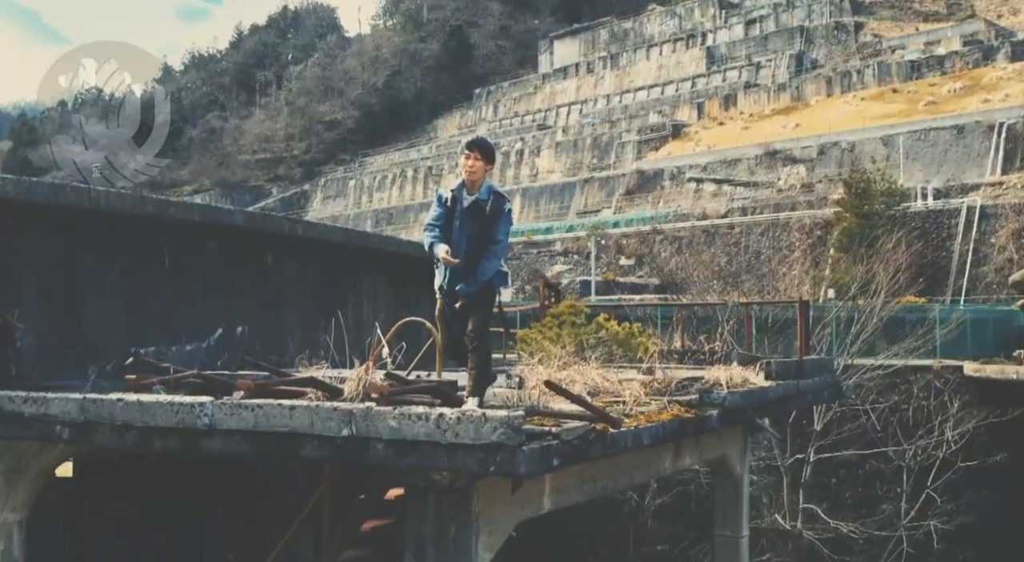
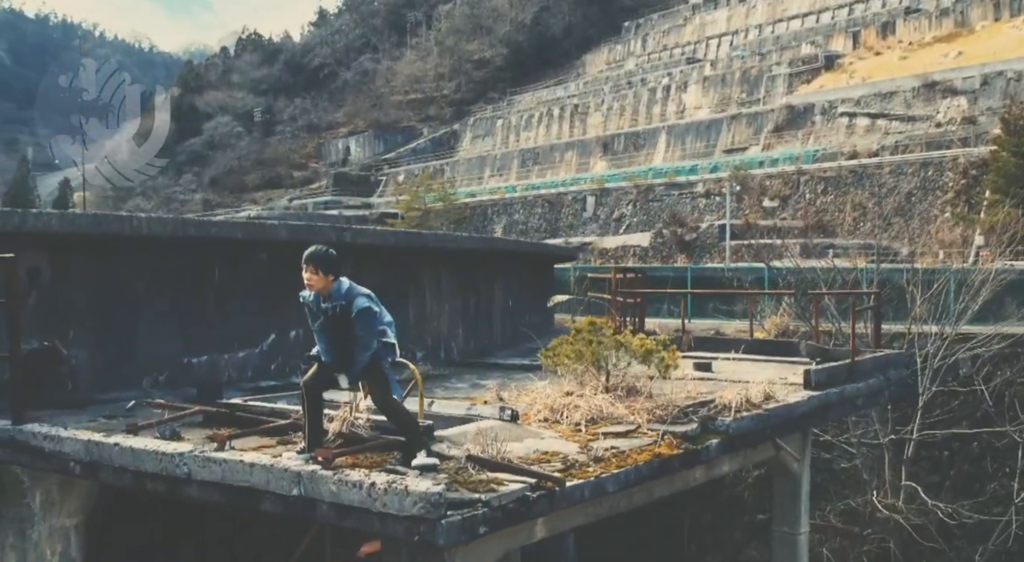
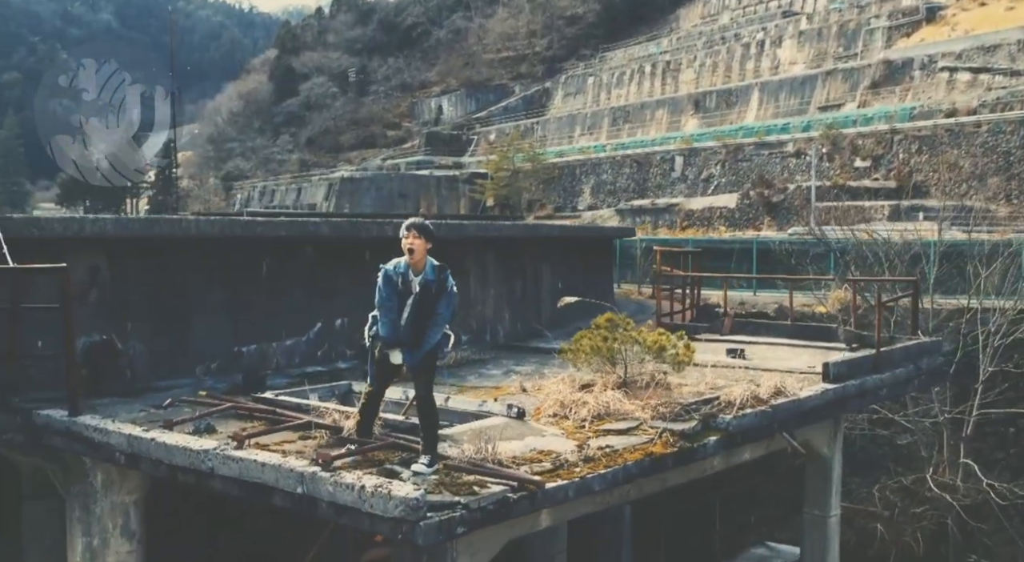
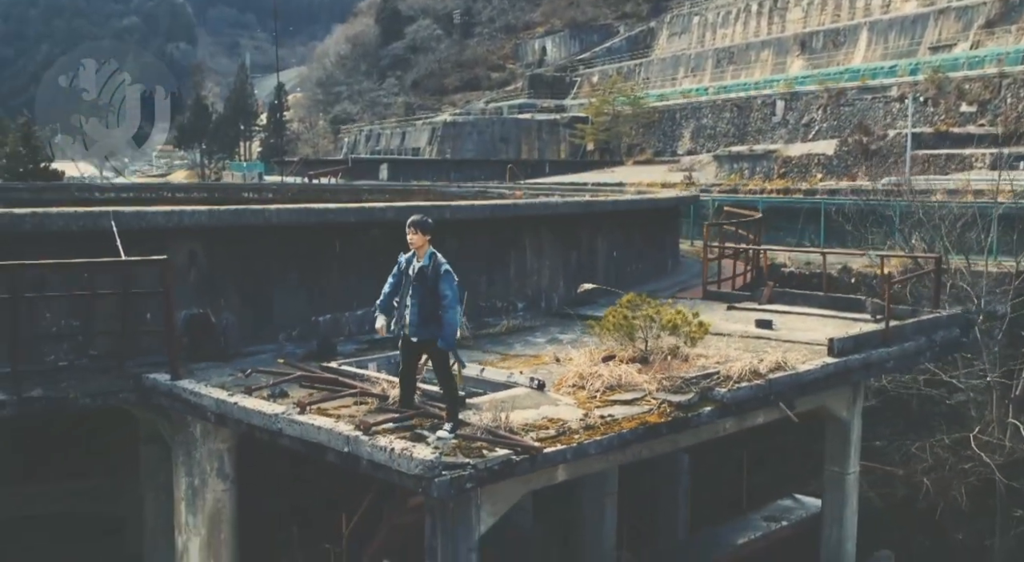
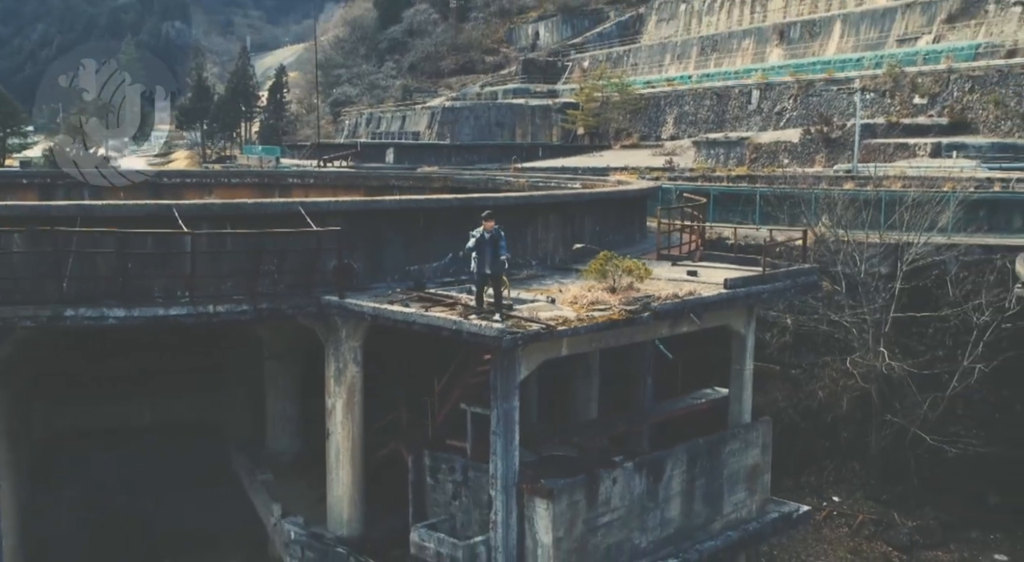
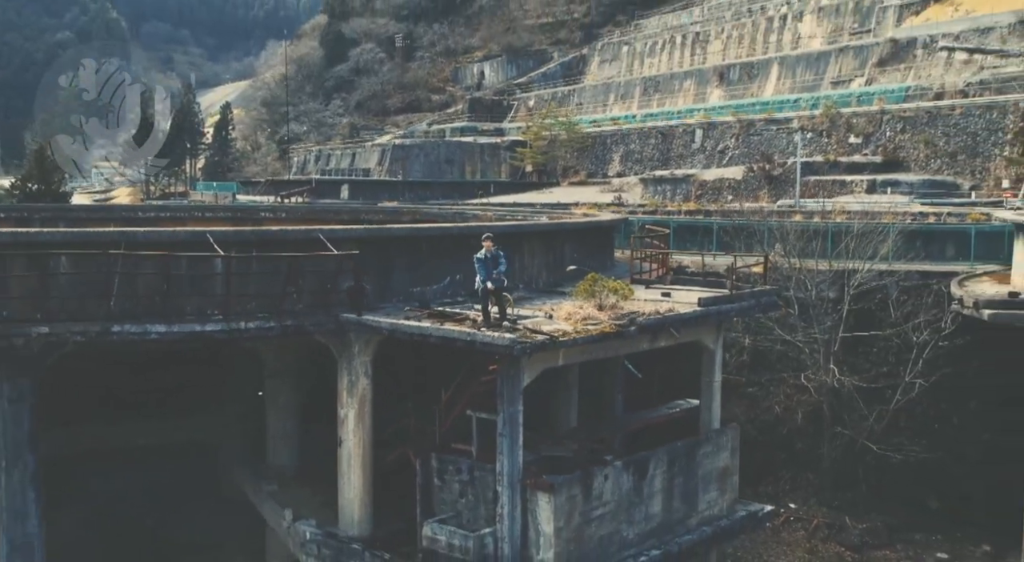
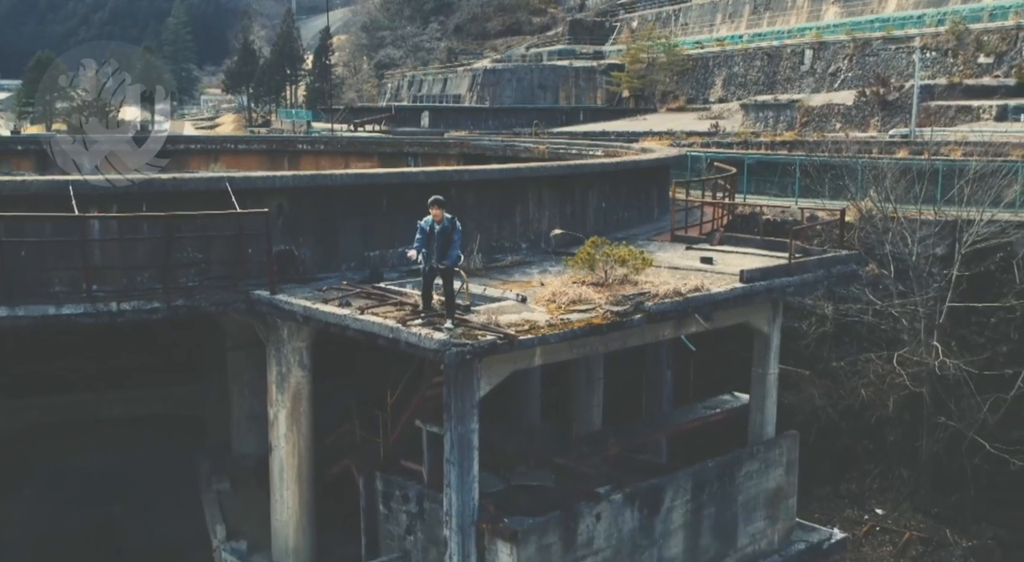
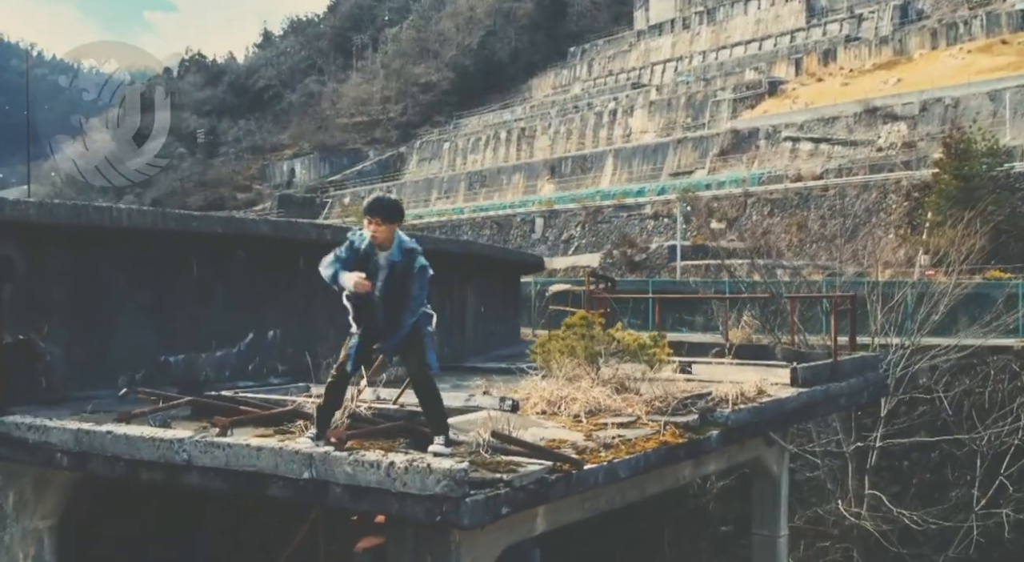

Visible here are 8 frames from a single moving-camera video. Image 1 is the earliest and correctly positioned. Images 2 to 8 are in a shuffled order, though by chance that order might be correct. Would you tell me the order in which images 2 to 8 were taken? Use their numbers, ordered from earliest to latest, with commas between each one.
8, 2, 3, 4, 7, 5, 6
